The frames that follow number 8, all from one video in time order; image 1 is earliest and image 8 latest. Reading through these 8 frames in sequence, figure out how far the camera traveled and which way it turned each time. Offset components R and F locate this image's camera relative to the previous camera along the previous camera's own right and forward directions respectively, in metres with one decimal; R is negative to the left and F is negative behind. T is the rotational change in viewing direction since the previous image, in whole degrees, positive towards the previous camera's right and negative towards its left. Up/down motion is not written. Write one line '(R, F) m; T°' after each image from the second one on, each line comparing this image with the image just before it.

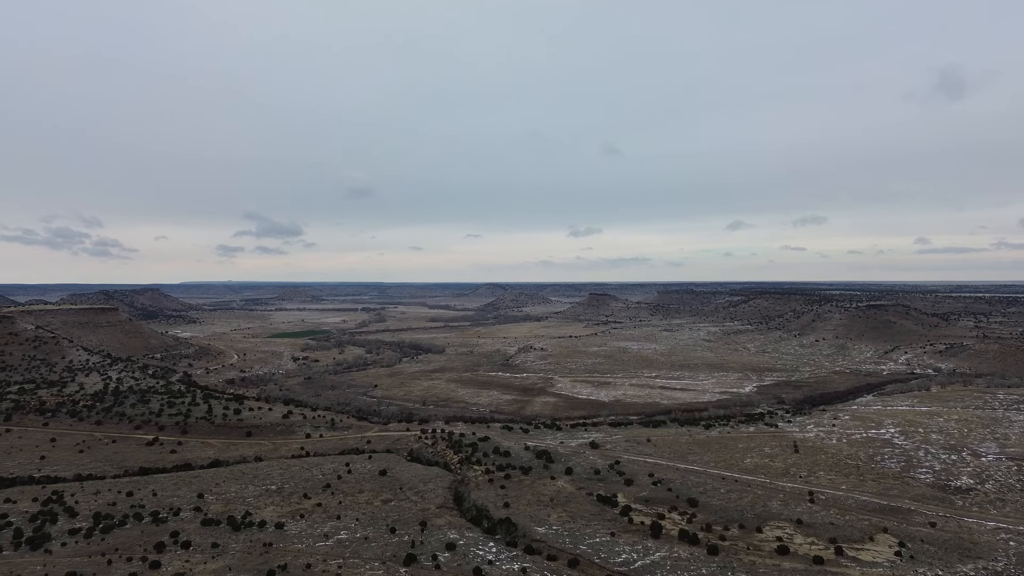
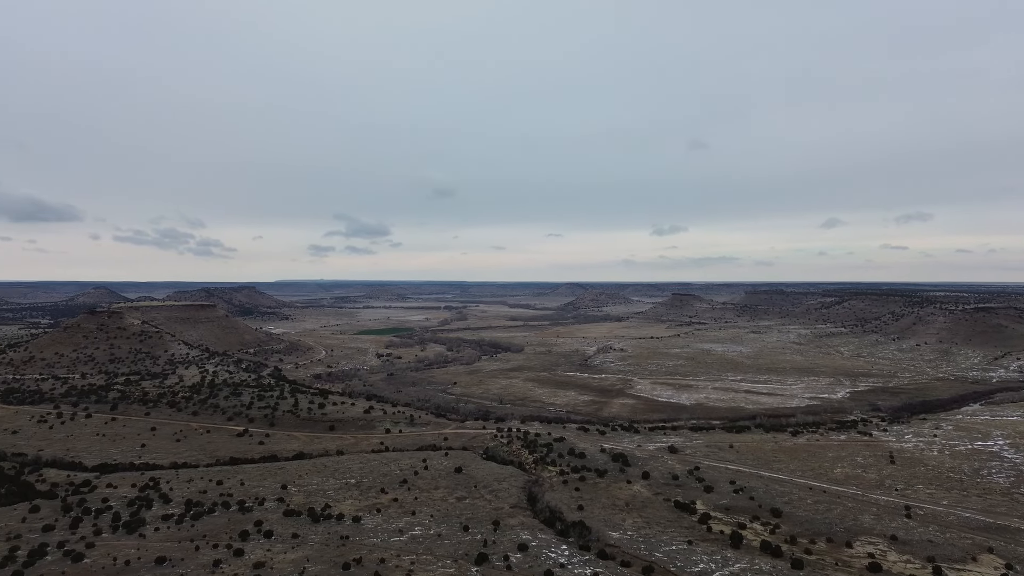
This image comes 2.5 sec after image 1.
(-0.2, -0.1) m; -6°
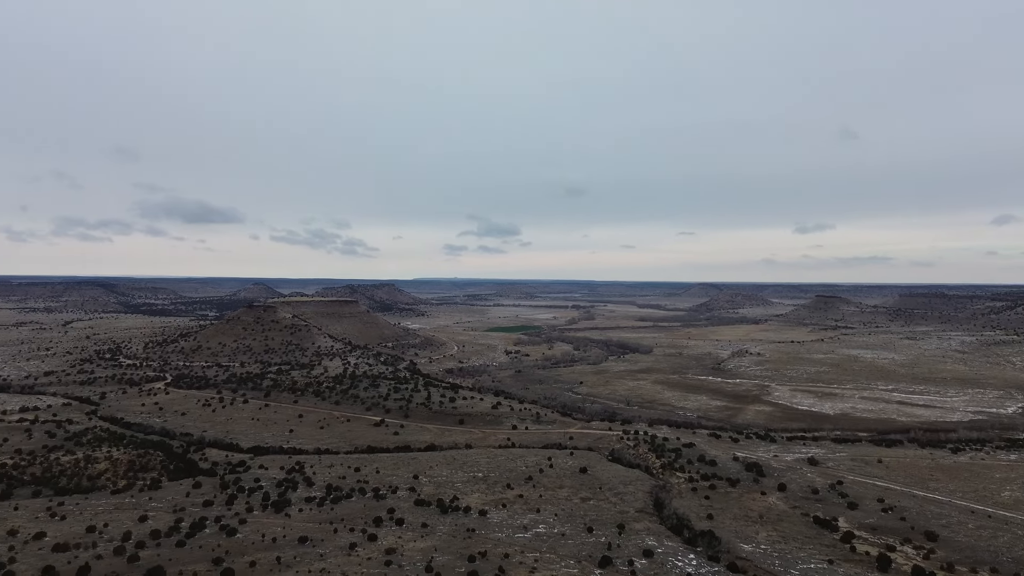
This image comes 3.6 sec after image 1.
(-0.1, -0.1) m; -10°
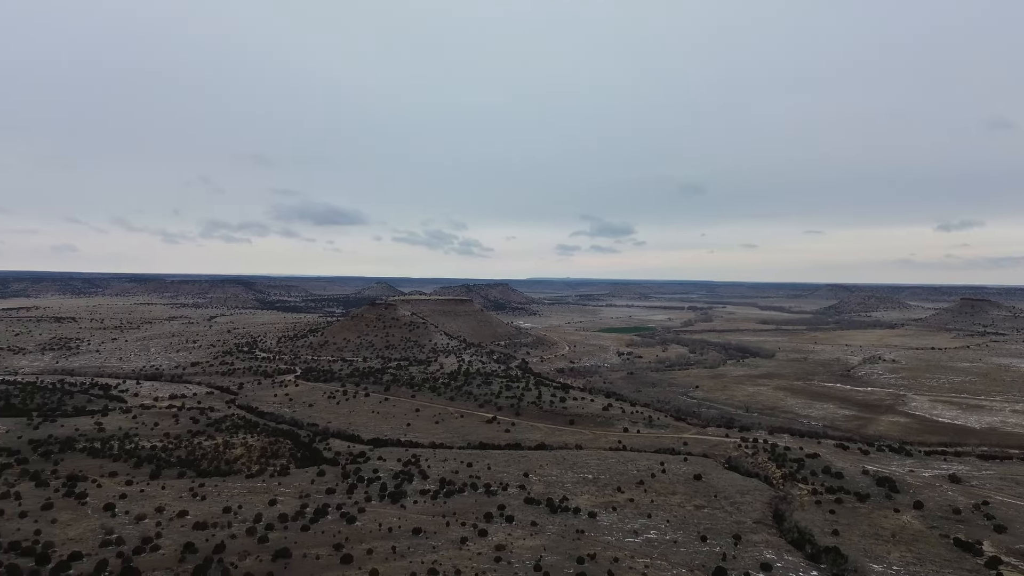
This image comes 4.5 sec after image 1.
(-0.1, -0.1) m; -9°
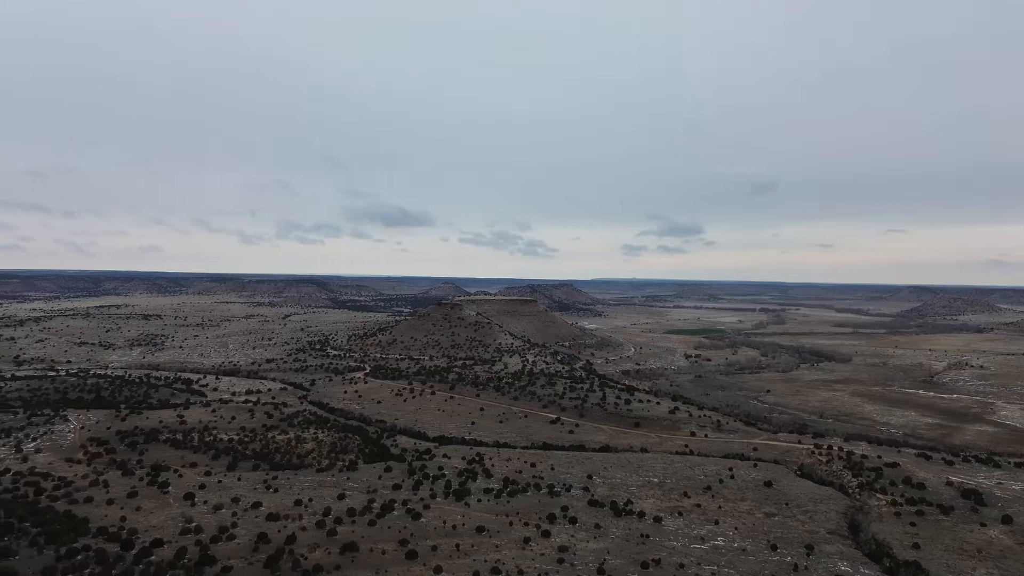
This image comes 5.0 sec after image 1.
(-0.1, -0.1) m; -5°
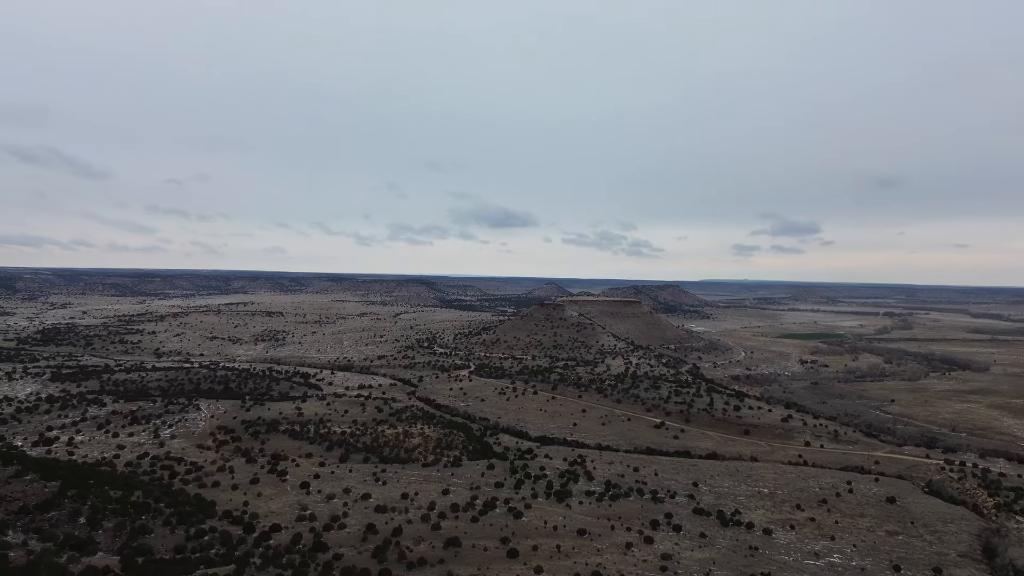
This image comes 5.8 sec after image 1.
(-0.1, -0.2) m; -8°
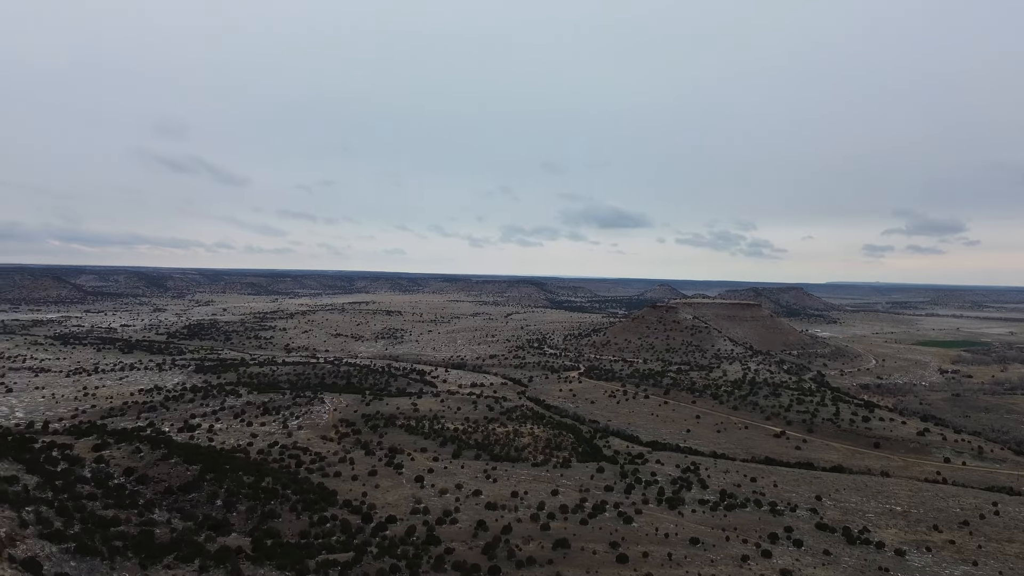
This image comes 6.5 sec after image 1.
(0.0, -0.2) m; -9°
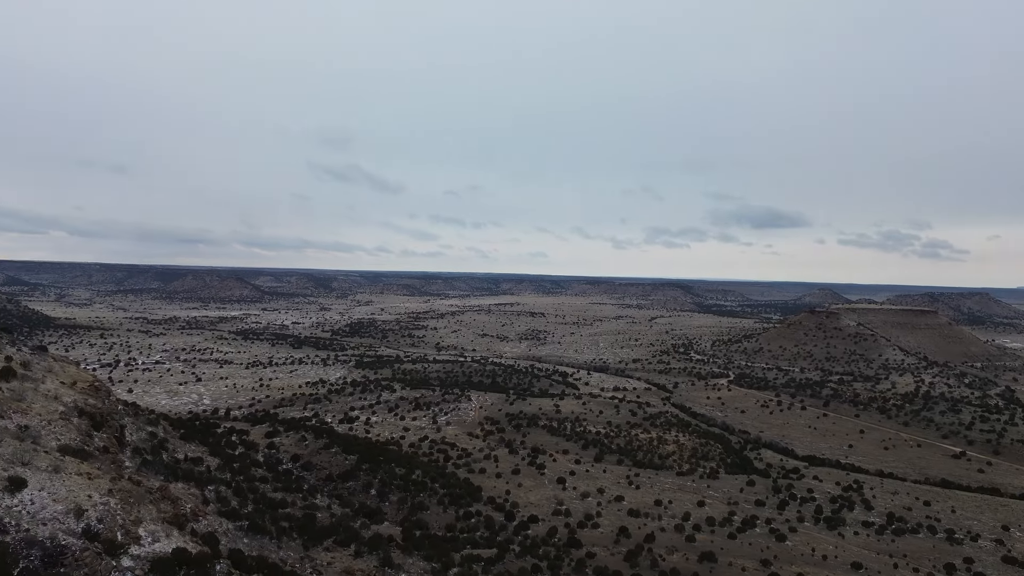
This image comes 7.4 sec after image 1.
(+0.2, -1.4) m; -12°
